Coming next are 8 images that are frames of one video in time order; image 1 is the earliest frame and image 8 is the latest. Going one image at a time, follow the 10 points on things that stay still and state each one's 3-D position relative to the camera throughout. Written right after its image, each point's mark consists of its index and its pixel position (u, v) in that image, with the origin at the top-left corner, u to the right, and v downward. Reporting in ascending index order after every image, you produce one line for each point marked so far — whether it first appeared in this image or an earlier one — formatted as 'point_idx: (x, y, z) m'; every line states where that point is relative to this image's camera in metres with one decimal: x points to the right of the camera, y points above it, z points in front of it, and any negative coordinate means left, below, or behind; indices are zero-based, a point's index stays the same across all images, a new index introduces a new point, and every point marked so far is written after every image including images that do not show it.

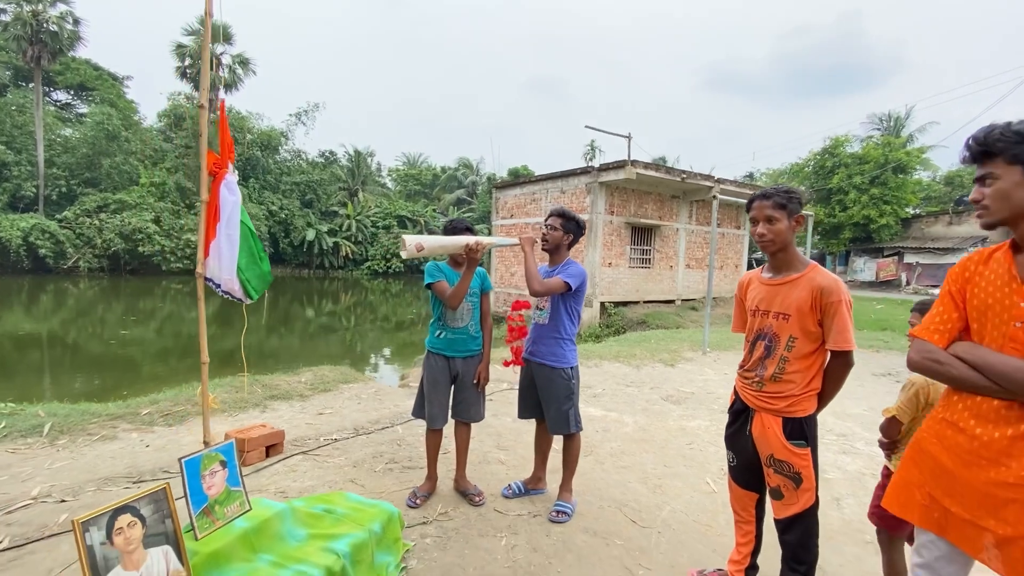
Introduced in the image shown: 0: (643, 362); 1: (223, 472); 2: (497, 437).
0: (+2.1, -1.2, +7.7) m
1: (-1.4, -0.9, +2.3) m
2: (-0.1, -1.4, +4.4) m
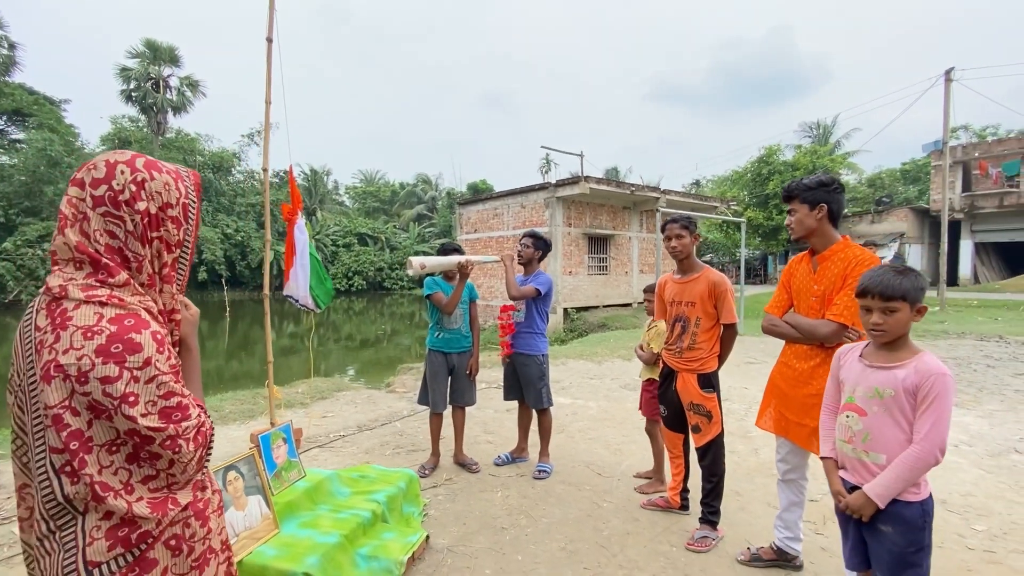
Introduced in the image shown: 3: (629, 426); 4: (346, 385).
0: (+1.6, -1.2, +8.6) m
1: (-1.4, -1.0, +3.0) m
2: (-0.3, -1.5, +5.2) m
3: (+1.2, -1.5, +5.1) m
4: (-2.5, -1.4, +7.1) m
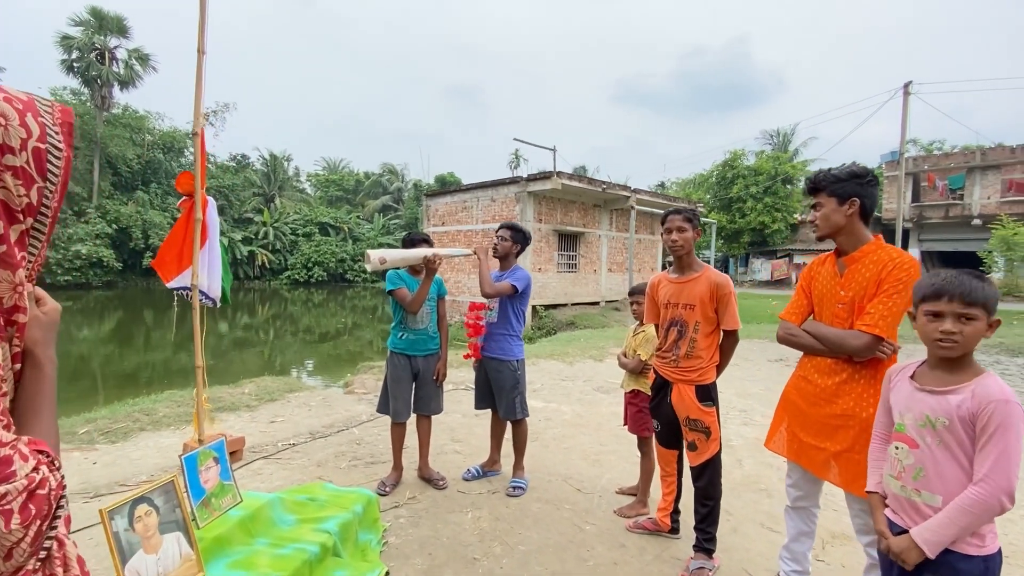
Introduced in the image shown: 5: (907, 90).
0: (+1.1, -1.2, +8.4) m
1: (-1.5, -0.9, +2.5) m
2: (-0.6, -1.4, +4.8) m
3: (+0.9, -1.4, +4.8) m
4: (-2.9, -1.3, +6.6) m
5: (+13.4, +6.7, +16.6) m
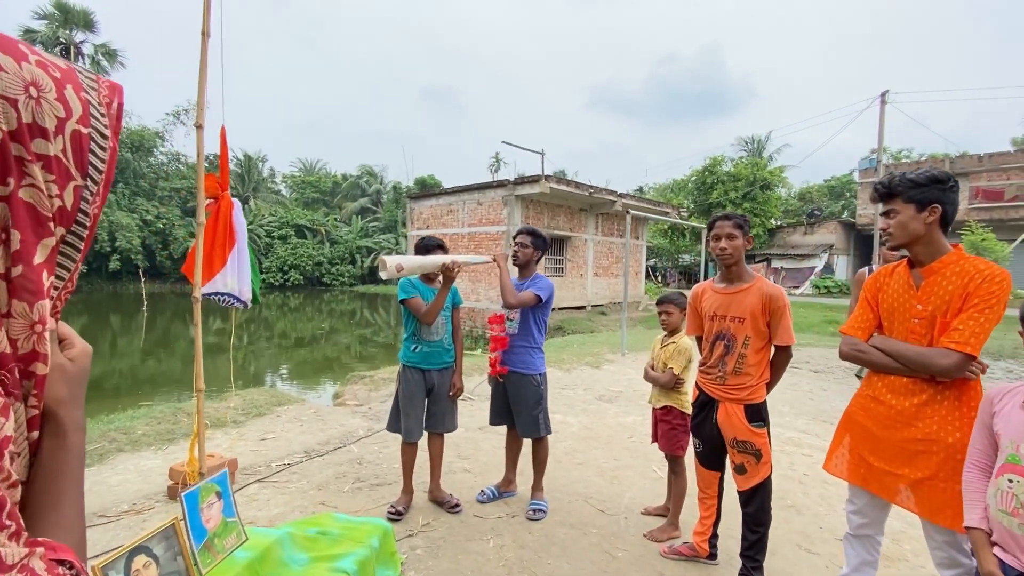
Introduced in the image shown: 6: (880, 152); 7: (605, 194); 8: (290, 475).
0: (+1.0, -1.3, +8.2) m
1: (-1.3, -1.0, +2.2) m
2: (-0.5, -1.5, +4.5) m
3: (+1.0, -1.5, +4.6) m
4: (-2.9, -1.4, +6.2) m
5: (+12.9, +6.6, +17.0) m
6: (+13.7, +5.1, +18.2) m
7: (+2.9, +2.9, +15.2) m
8: (-1.8, -1.5, +3.9) m
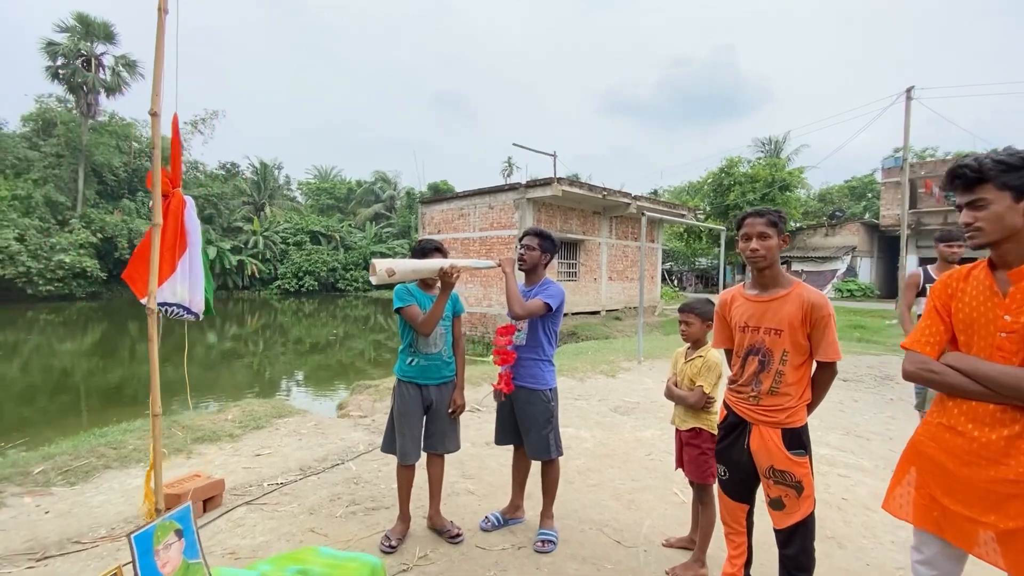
0: (+1.2, -1.4, +7.8) m
1: (-1.3, -1.0, +1.9) m
2: (-0.4, -1.5, +4.2) m
3: (+1.1, -1.6, +4.3) m
4: (-2.8, -1.5, +6.0) m
5: (+13.3, +6.5, +16.4) m
6: (+14.2, +5.0, +17.5) m
7: (+3.3, +2.8, +14.8) m
8: (-1.7, -1.6, +3.6) m
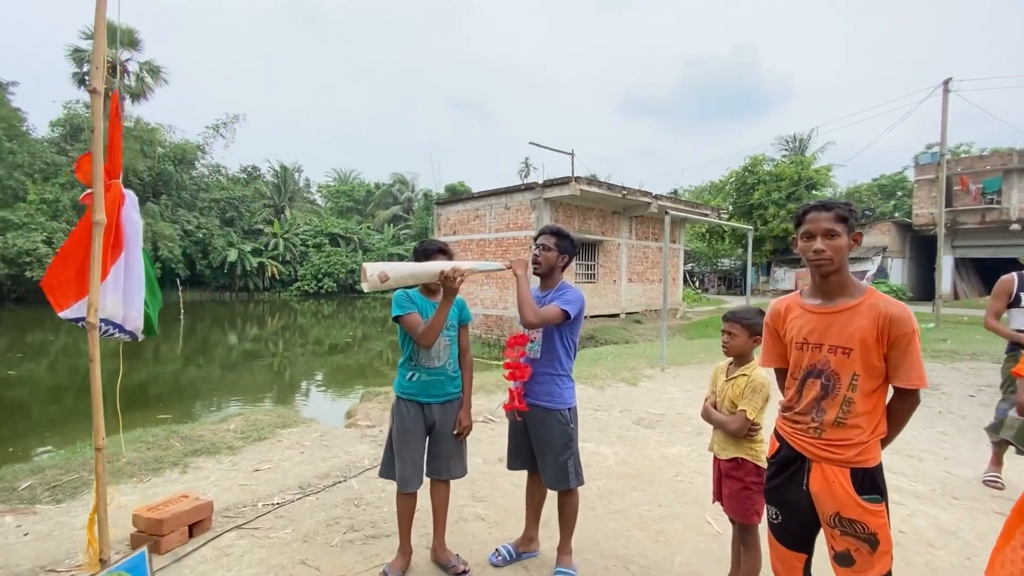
0: (+1.4, -1.4, +7.4) m
1: (-1.3, -1.1, +1.7) m
2: (-0.3, -1.6, +3.9) m
3: (+1.2, -1.6, +3.9) m
4: (-2.6, -1.5, +5.7) m
5: (+13.9, +6.4, +15.6) m
6: (+14.8, +4.9, +16.7) m
7: (+3.8, +2.7, +14.4) m
8: (-1.6, -1.6, +3.3) m
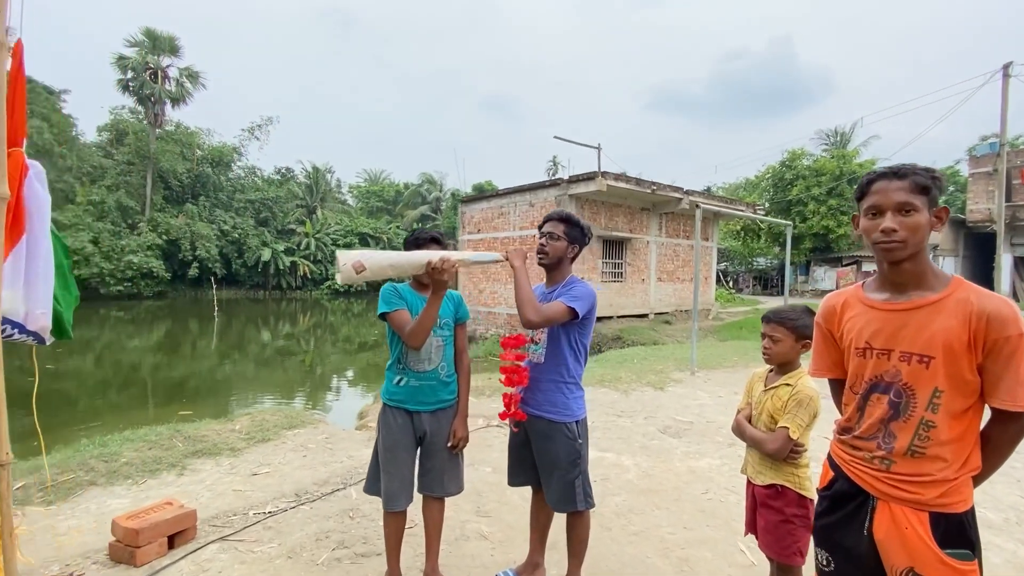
0: (+1.7, -1.4, +7.0) m
1: (-1.4, -1.0, +1.4) m
2: (-0.3, -1.5, +3.6) m
3: (+1.3, -1.6, +3.5) m
4: (-2.4, -1.5, +5.5) m
5: (+14.6, +6.4, +14.4) m
6: (+15.6, +4.9, +15.4) m
7: (+4.5, +2.8, +13.8) m
8: (-1.6, -1.6, +3.1) m
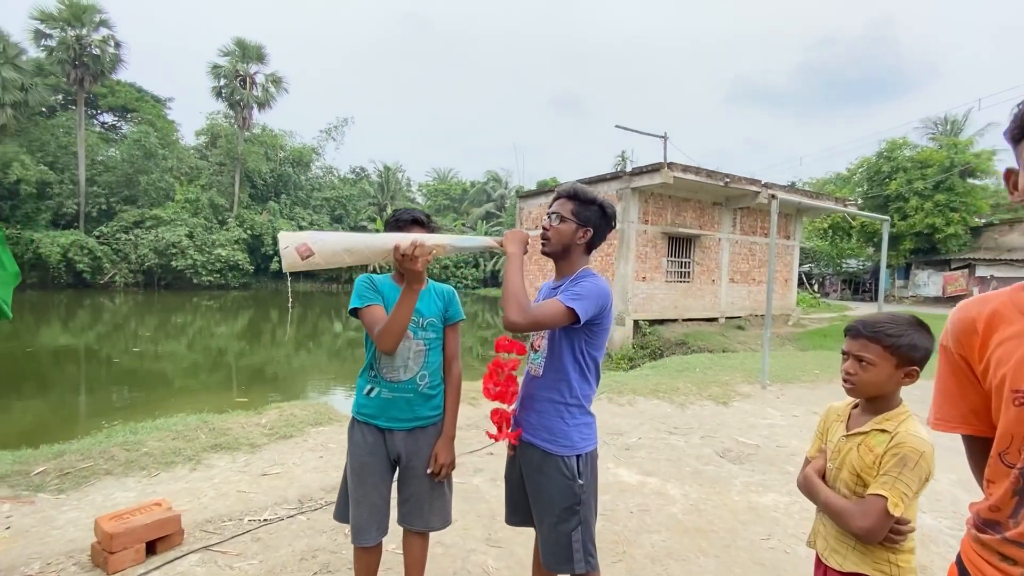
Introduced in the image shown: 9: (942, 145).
0: (+2.3, -1.4, +6.3) m
1: (-1.5, -1.0, +1.1) m
2: (-0.2, -1.5, +3.1) m
3: (+1.4, -1.6, +2.8) m
4: (-2.0, -1.4, +5.4) m
5: (+16.2, +6.1, +11.8) m
6: (+17.3, +4.6, +12.7) m
7: (+6.0, +2.7, +12.6) m
8: (-1.5, -1.5, +2.8) m
9: (+16.7, +5.6, +18.9) m
